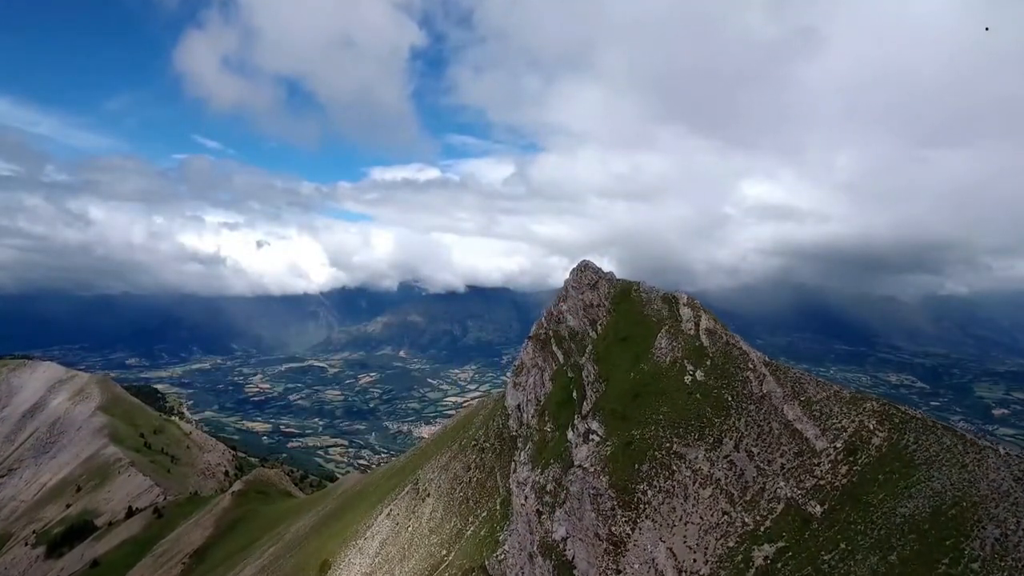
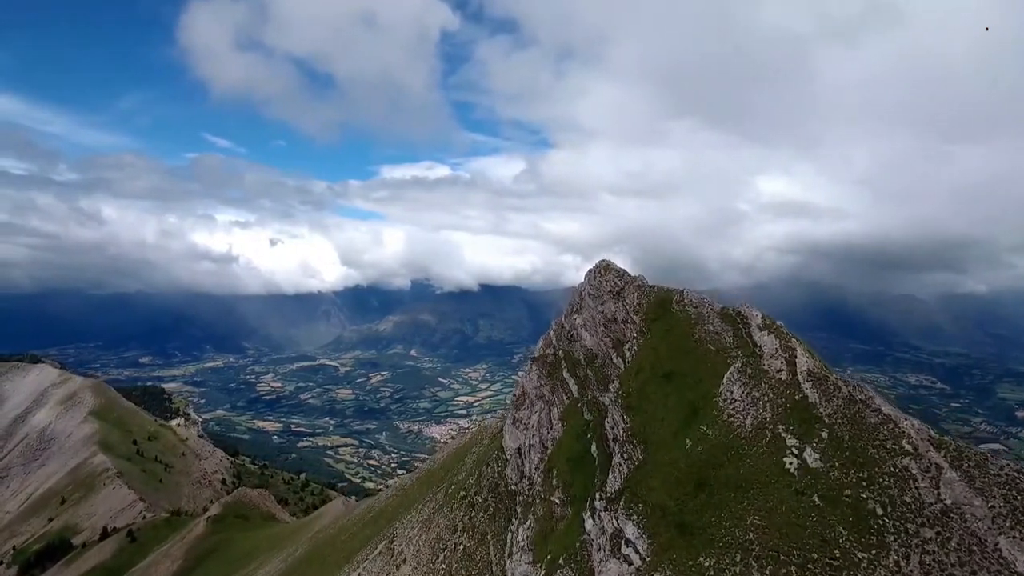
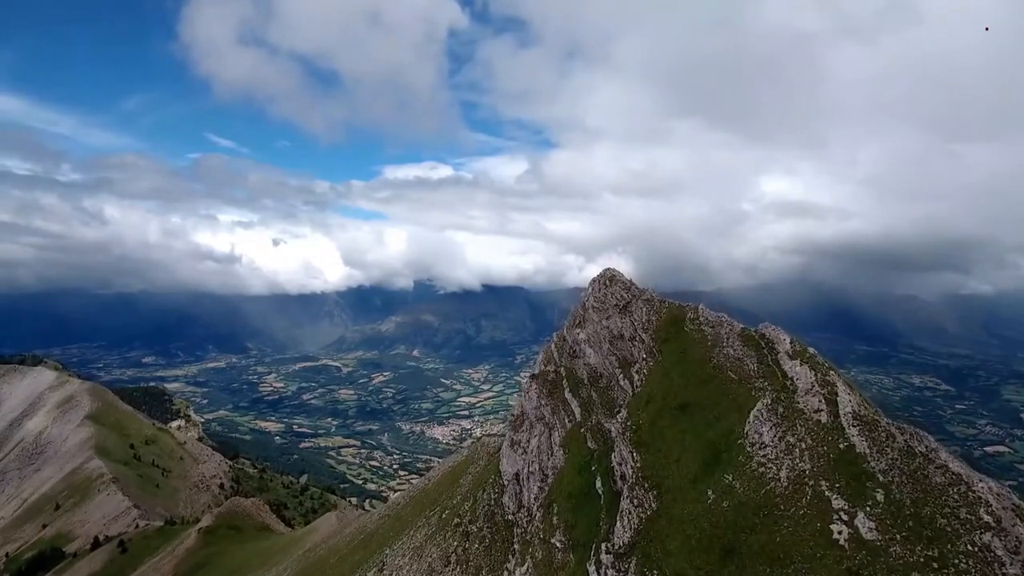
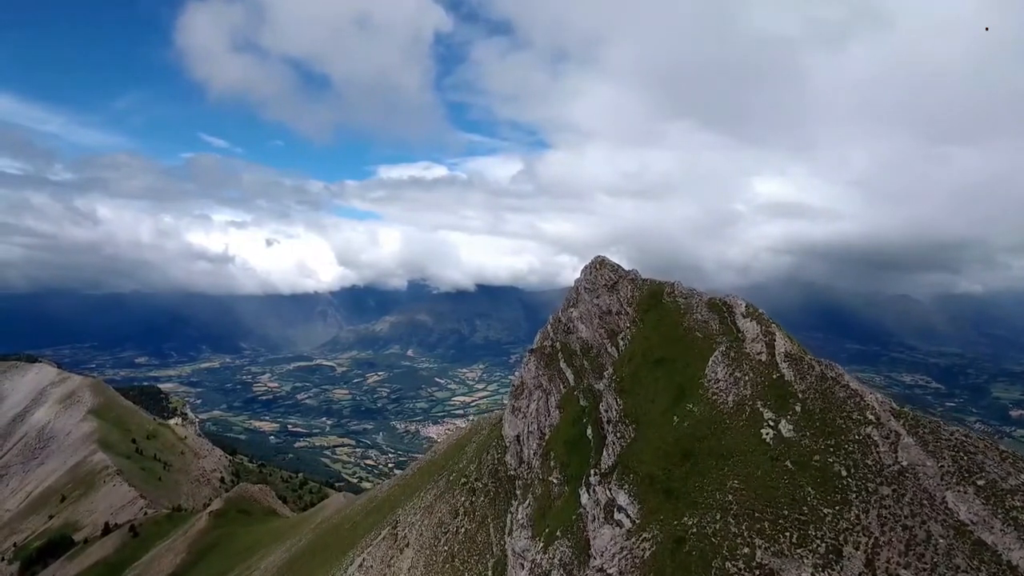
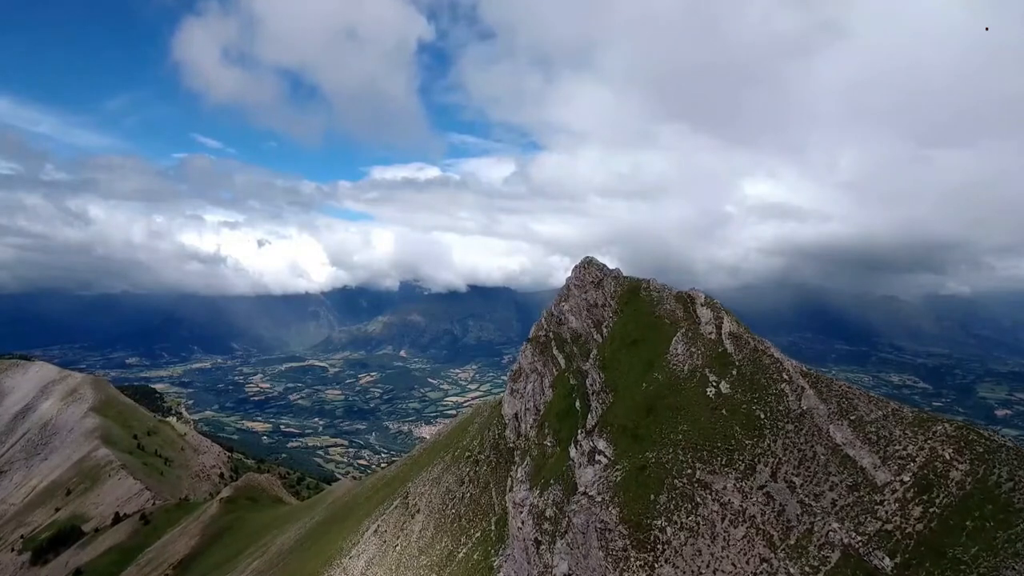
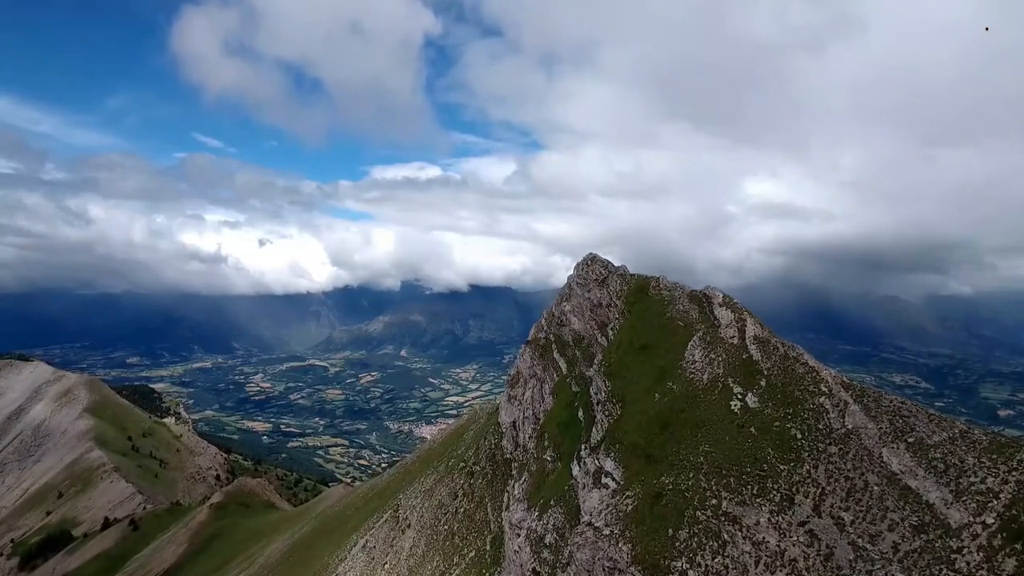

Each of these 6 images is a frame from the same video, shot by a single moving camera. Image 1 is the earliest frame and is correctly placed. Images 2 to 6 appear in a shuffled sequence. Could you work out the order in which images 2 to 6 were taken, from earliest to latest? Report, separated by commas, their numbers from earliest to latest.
5, 6, 4, 2, 3
